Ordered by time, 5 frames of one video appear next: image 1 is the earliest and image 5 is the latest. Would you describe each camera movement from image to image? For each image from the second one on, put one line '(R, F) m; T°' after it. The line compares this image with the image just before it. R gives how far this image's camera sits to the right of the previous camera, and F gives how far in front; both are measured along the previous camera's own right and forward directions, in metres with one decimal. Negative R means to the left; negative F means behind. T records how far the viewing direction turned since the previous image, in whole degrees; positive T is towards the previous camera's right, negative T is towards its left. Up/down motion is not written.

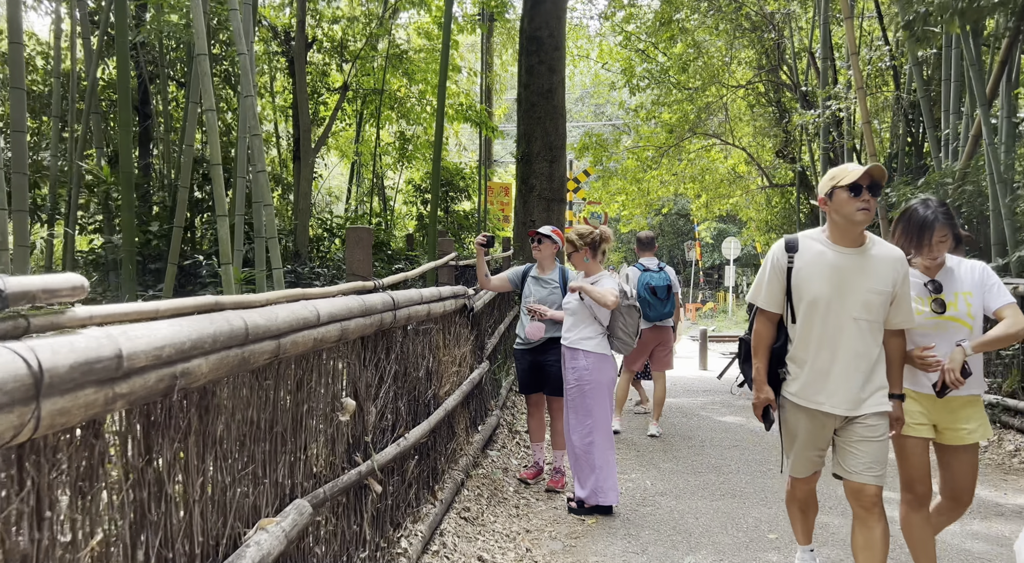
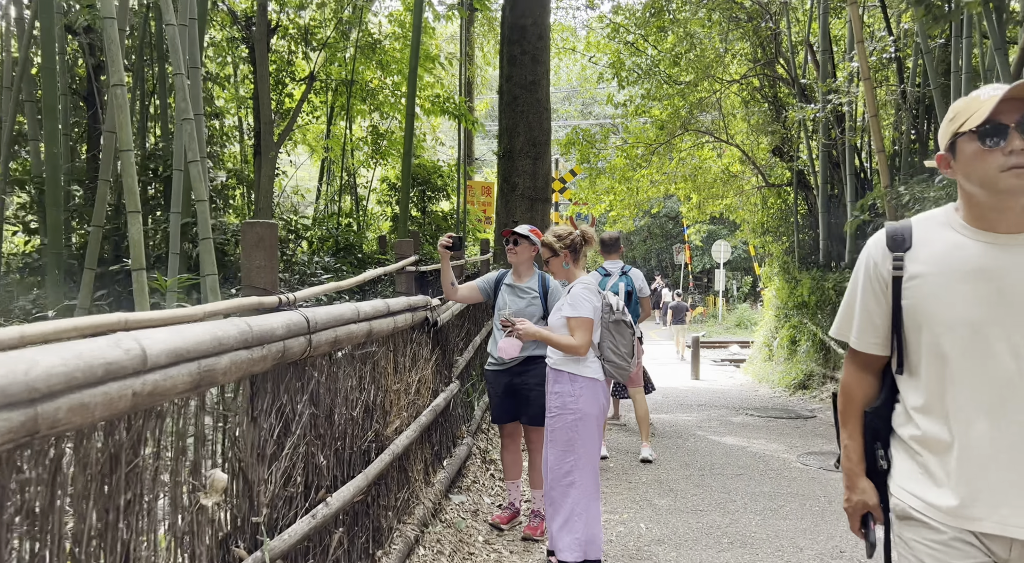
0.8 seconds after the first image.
(+0.1, +0.6) m; +1°
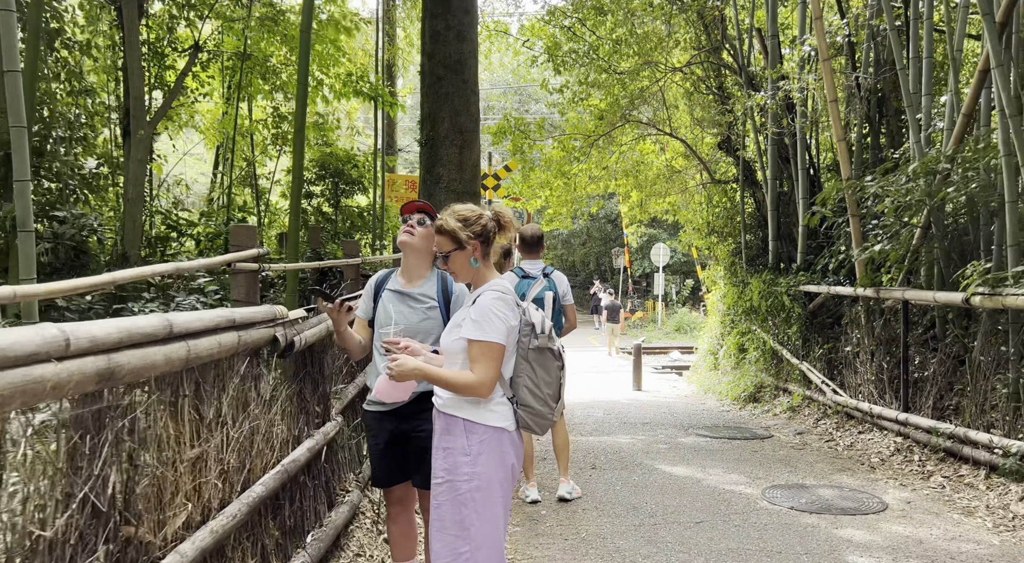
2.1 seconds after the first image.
(+0.1, +0.9) m; +4°
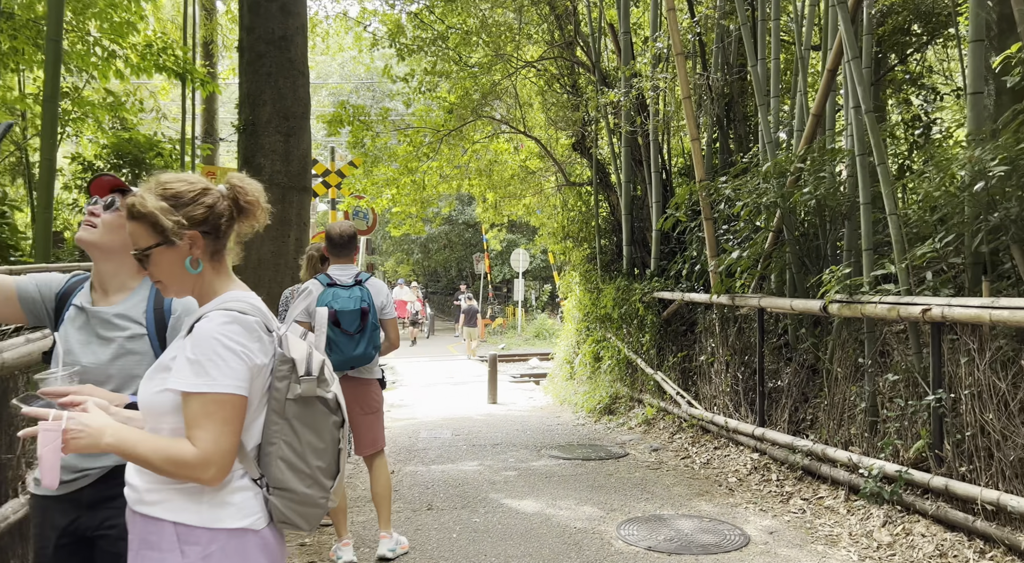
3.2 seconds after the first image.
(+0.2, +0.7) m; +9°
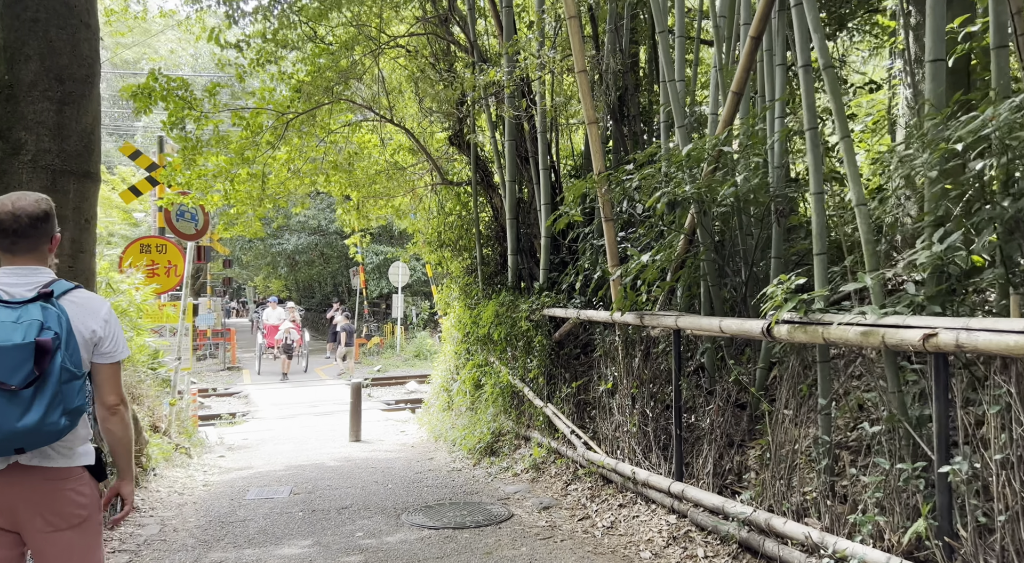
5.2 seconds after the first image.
(+0.2, +1.4) m; +7°
